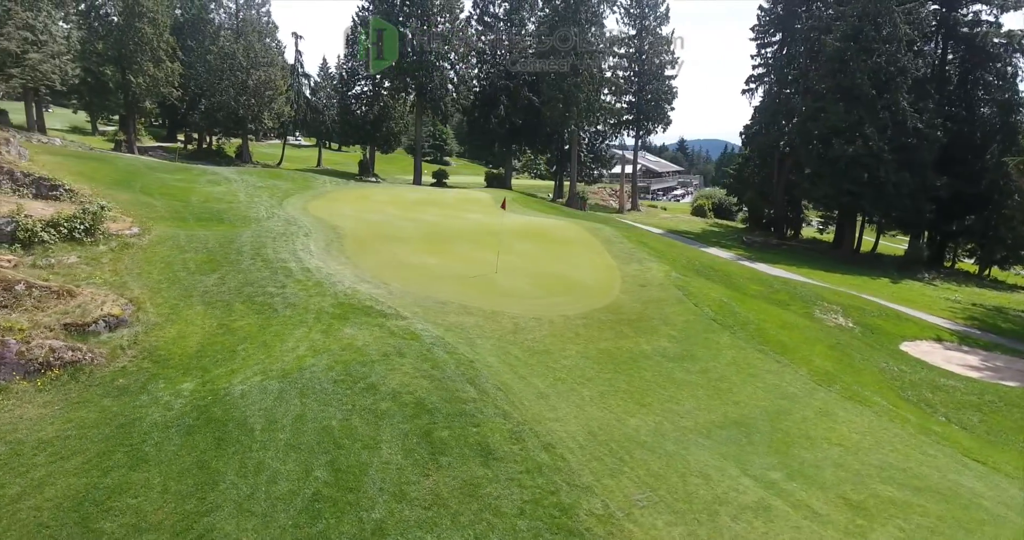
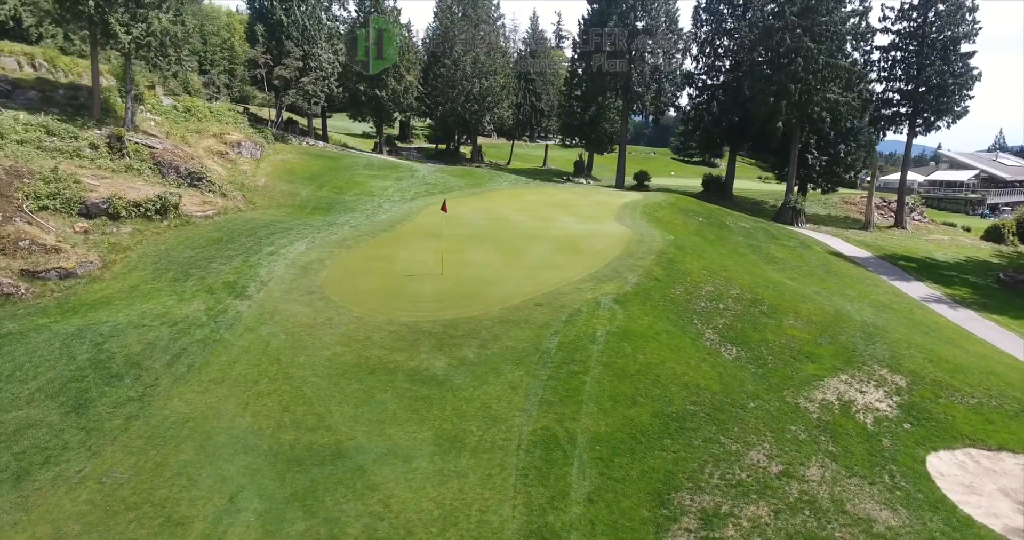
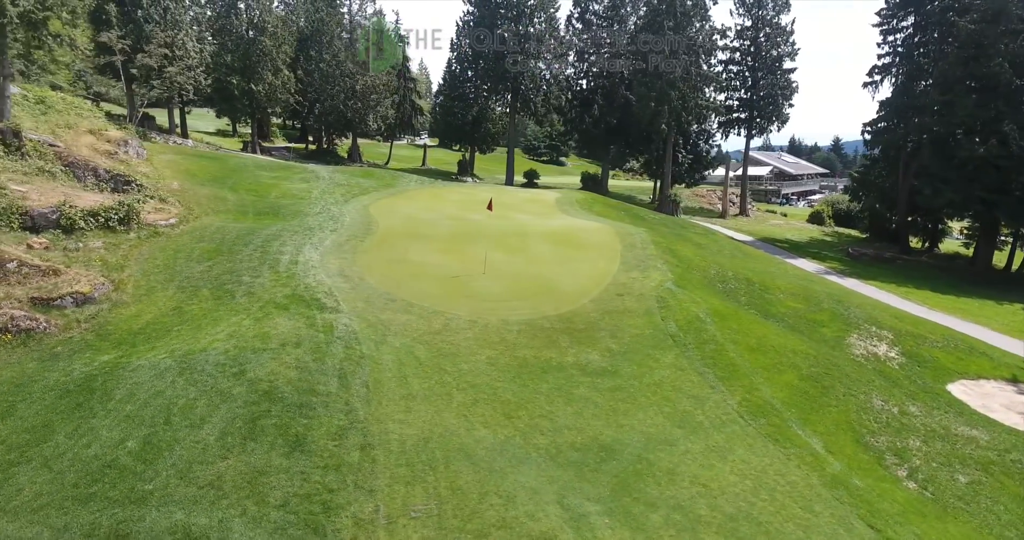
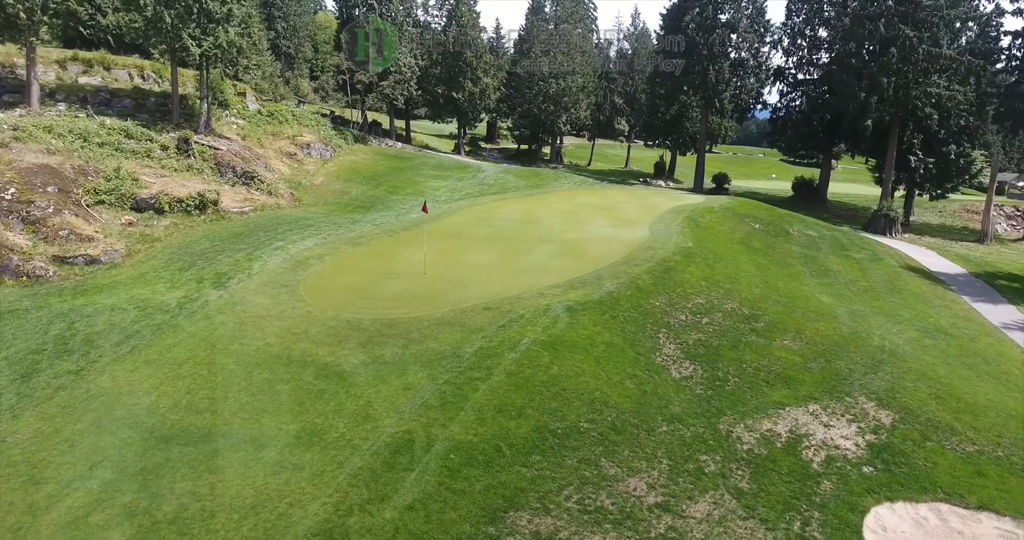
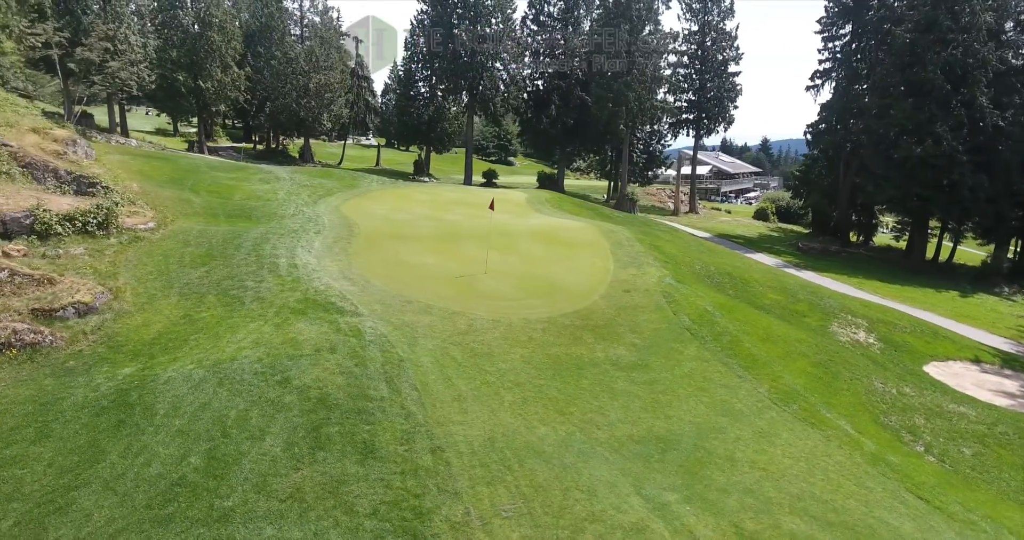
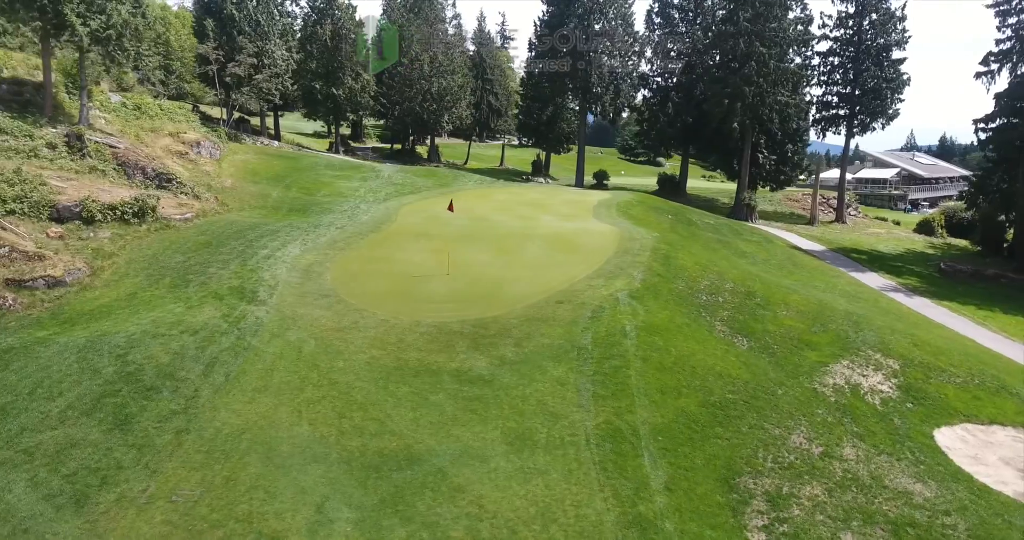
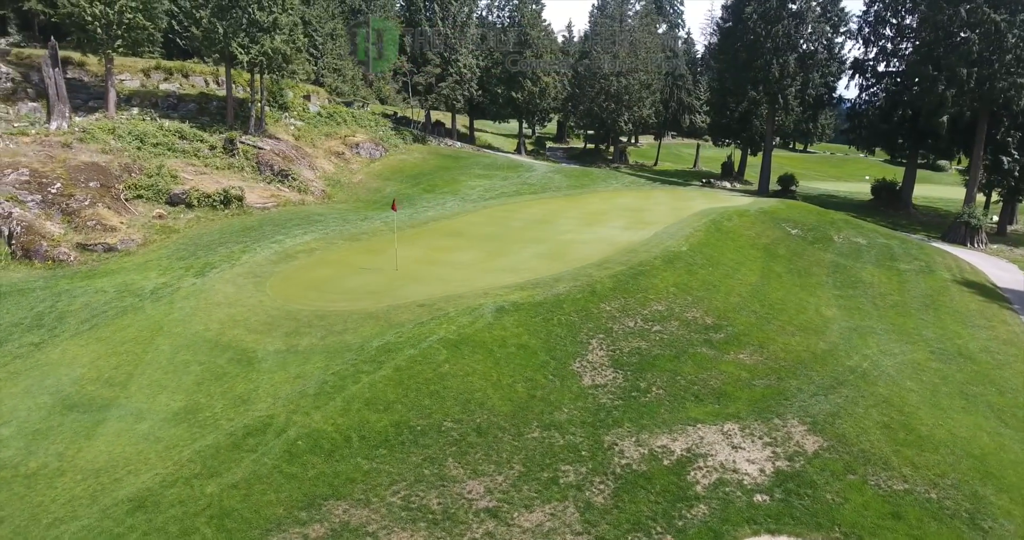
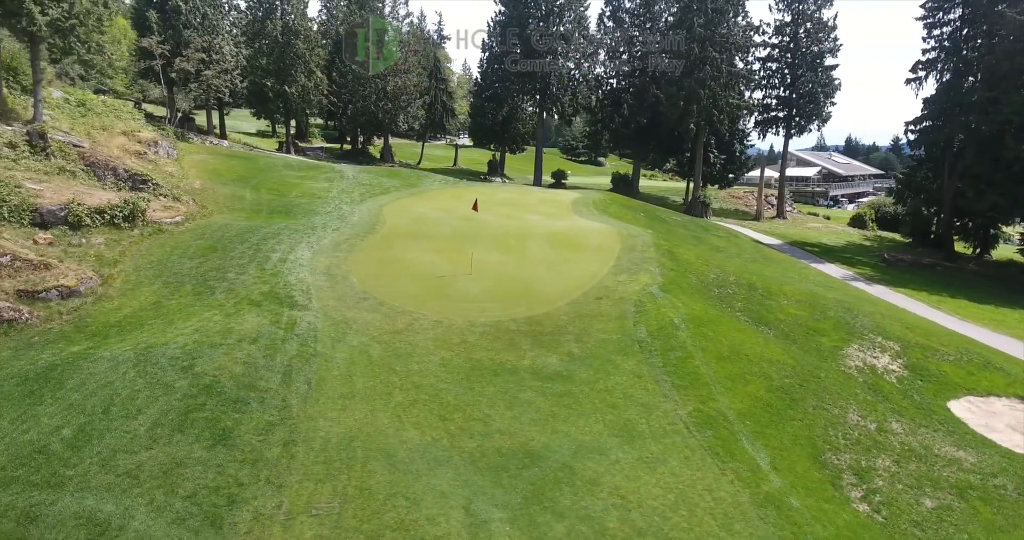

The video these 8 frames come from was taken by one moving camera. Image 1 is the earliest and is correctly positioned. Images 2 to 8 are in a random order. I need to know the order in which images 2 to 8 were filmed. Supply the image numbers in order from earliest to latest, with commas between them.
5, 3, 8, 6, 2, 4, 7
